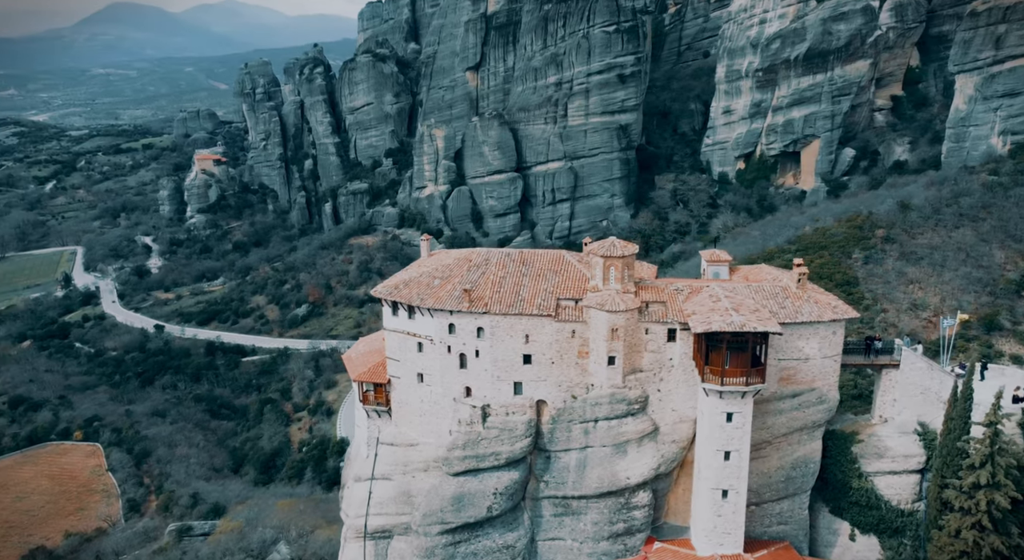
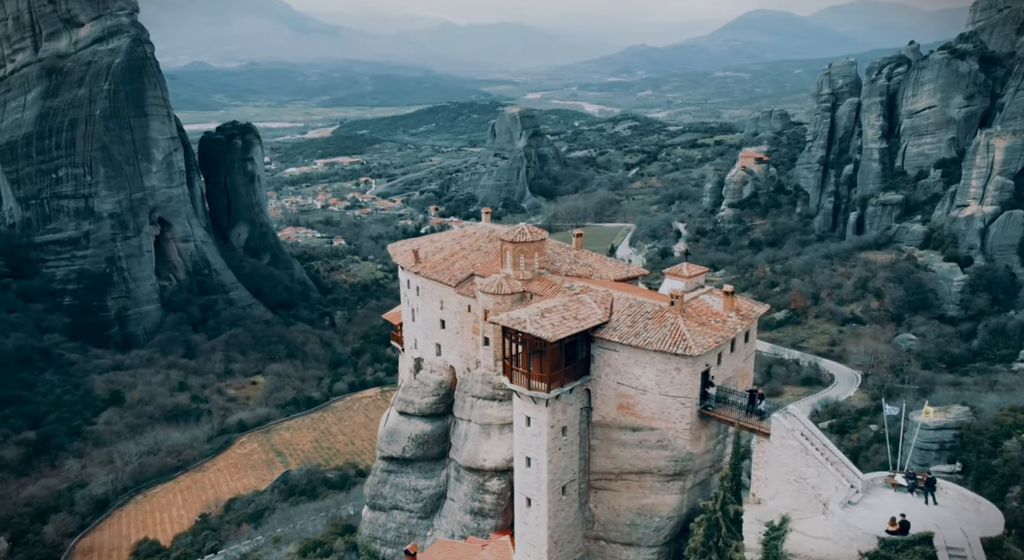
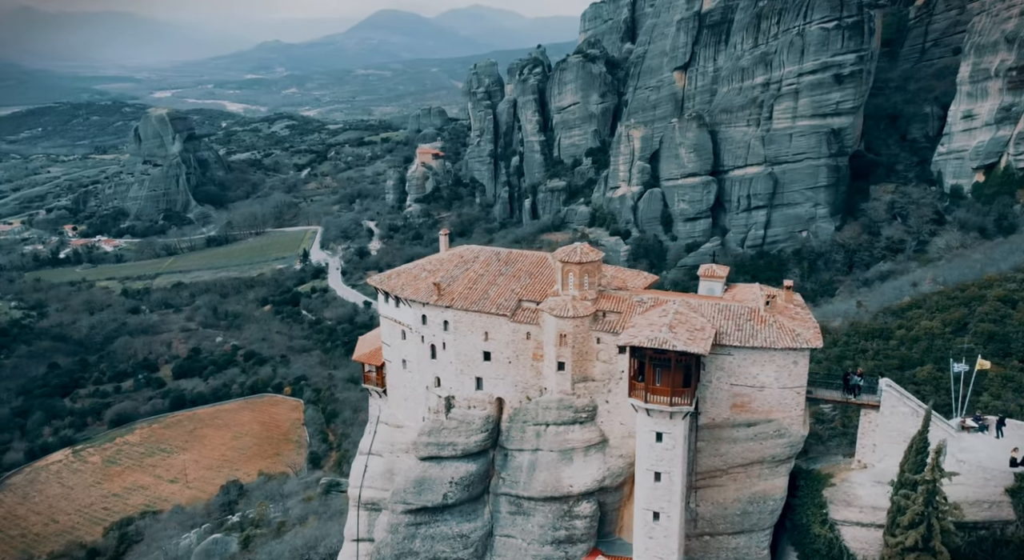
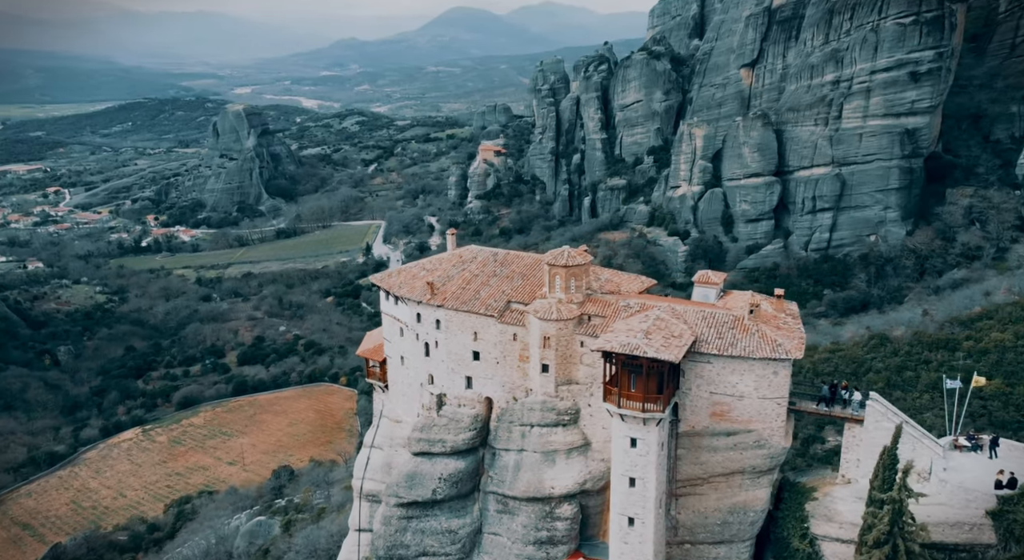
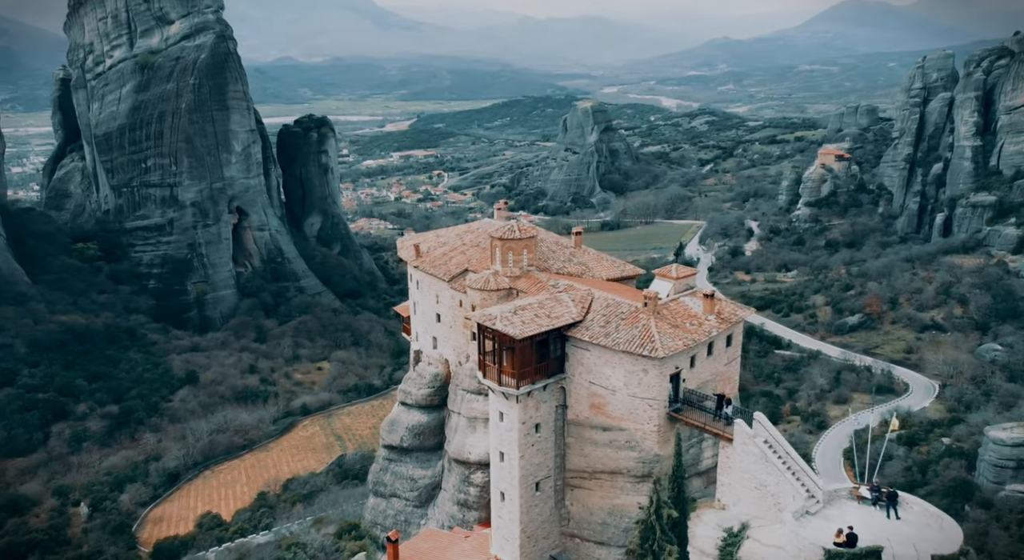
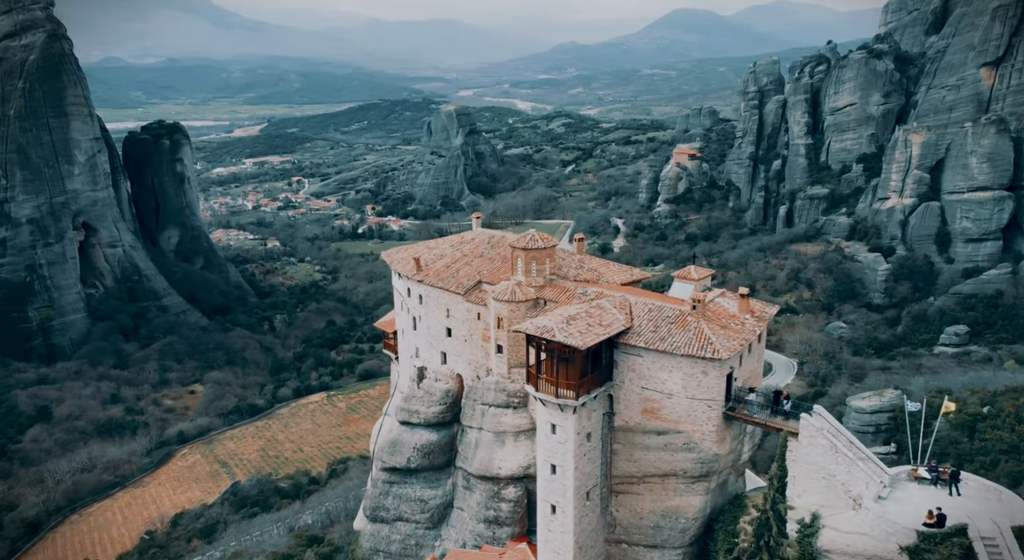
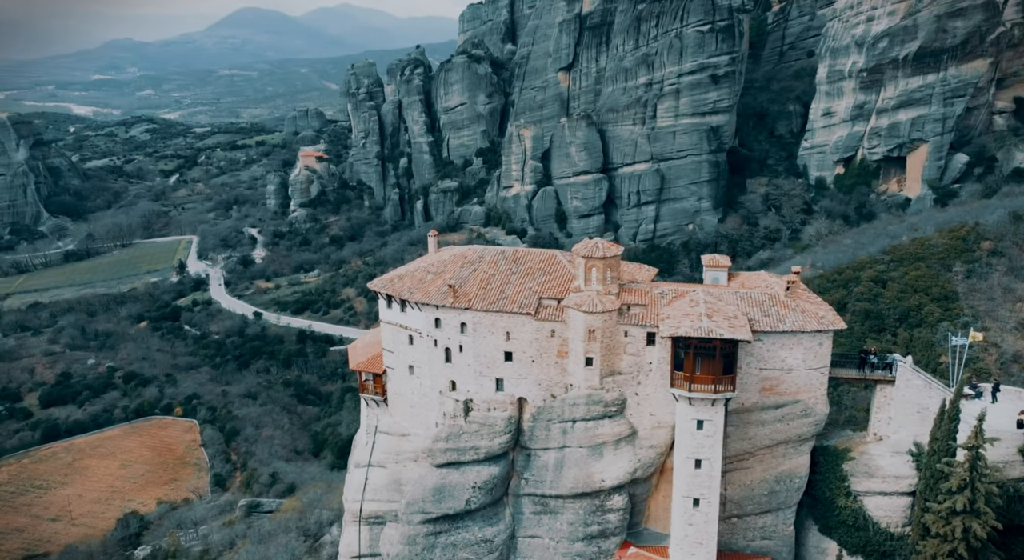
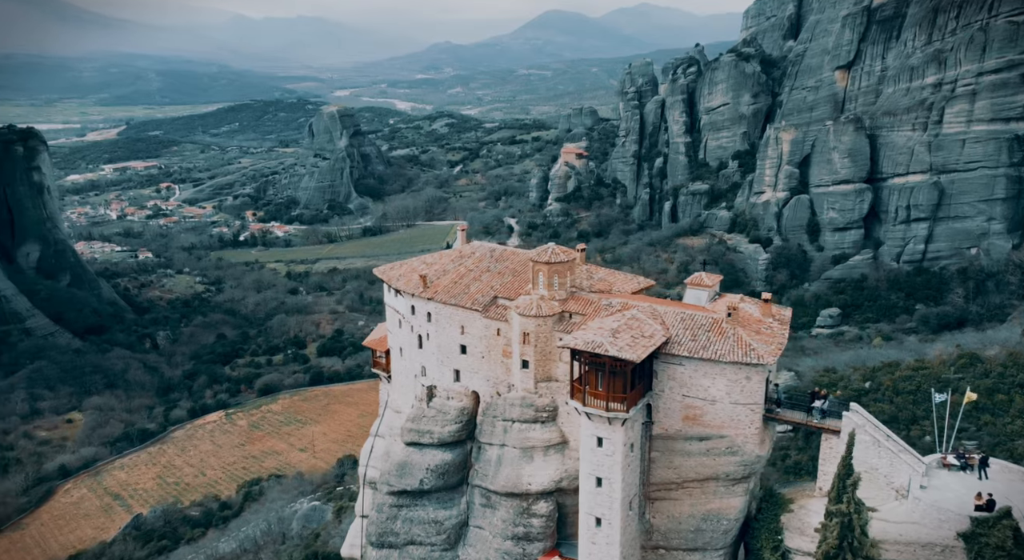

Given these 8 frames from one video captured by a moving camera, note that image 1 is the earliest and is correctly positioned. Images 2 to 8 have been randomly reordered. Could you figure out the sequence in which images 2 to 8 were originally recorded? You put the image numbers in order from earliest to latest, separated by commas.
7, 3, 4, 8, 6, 2, 5
